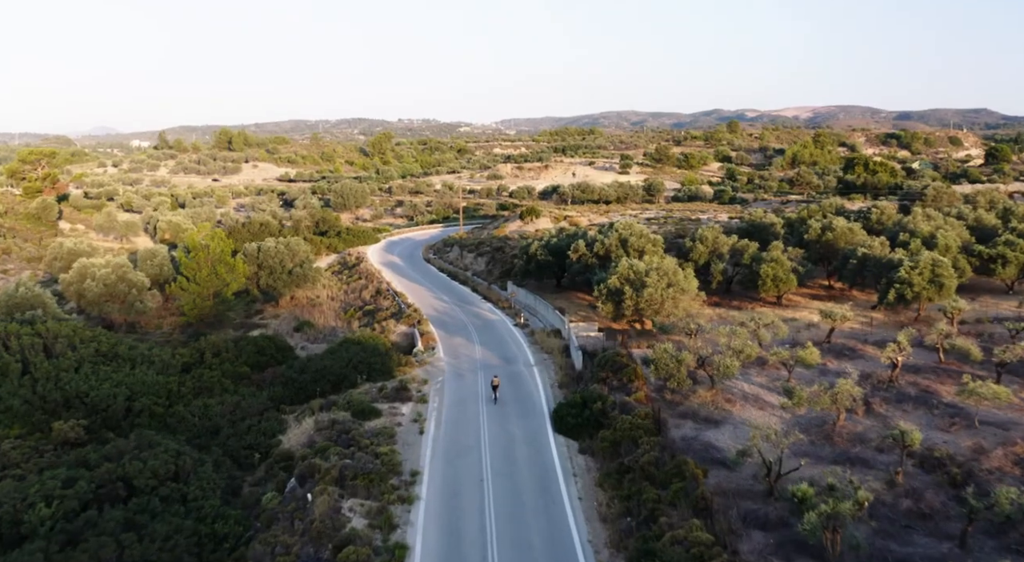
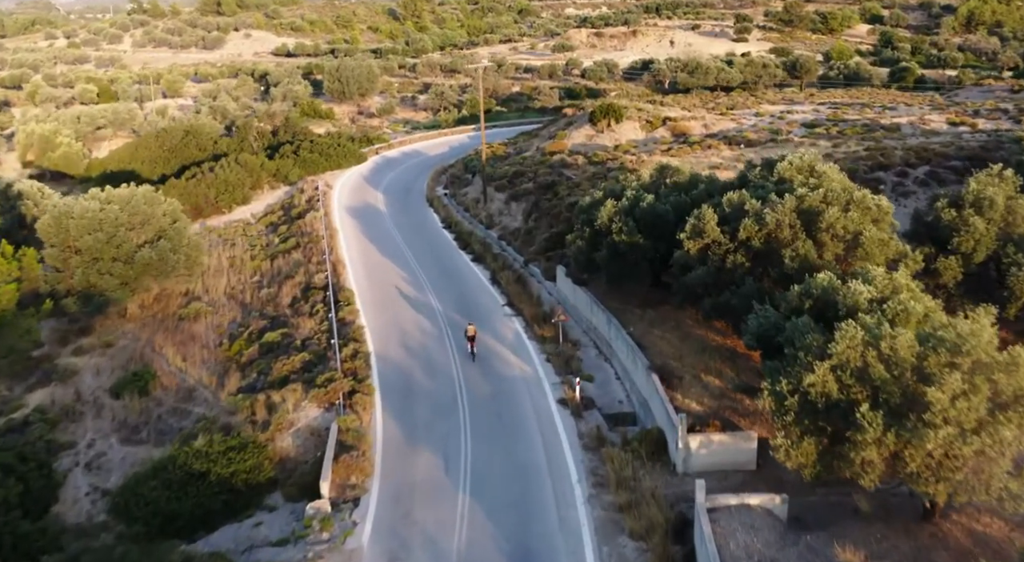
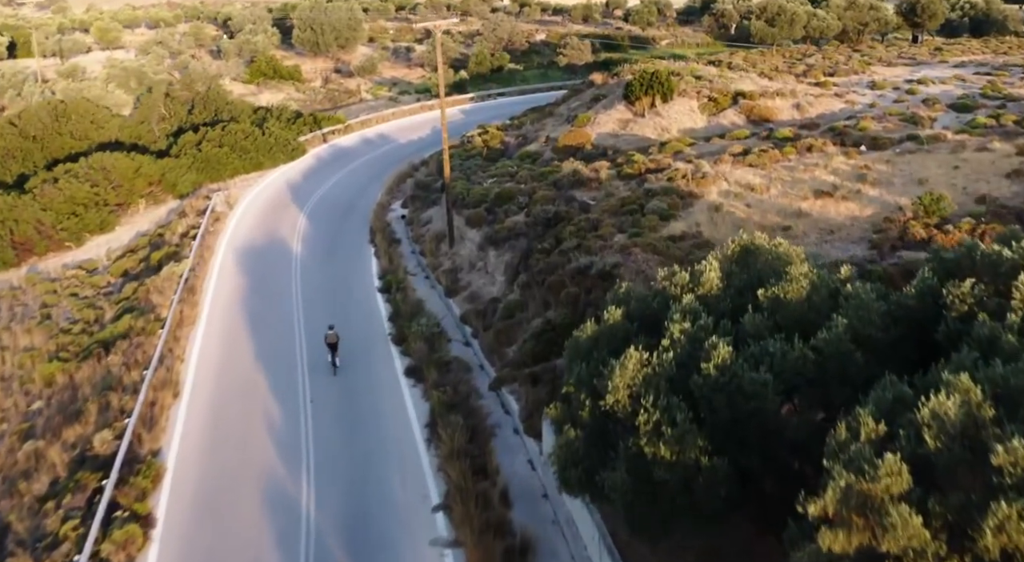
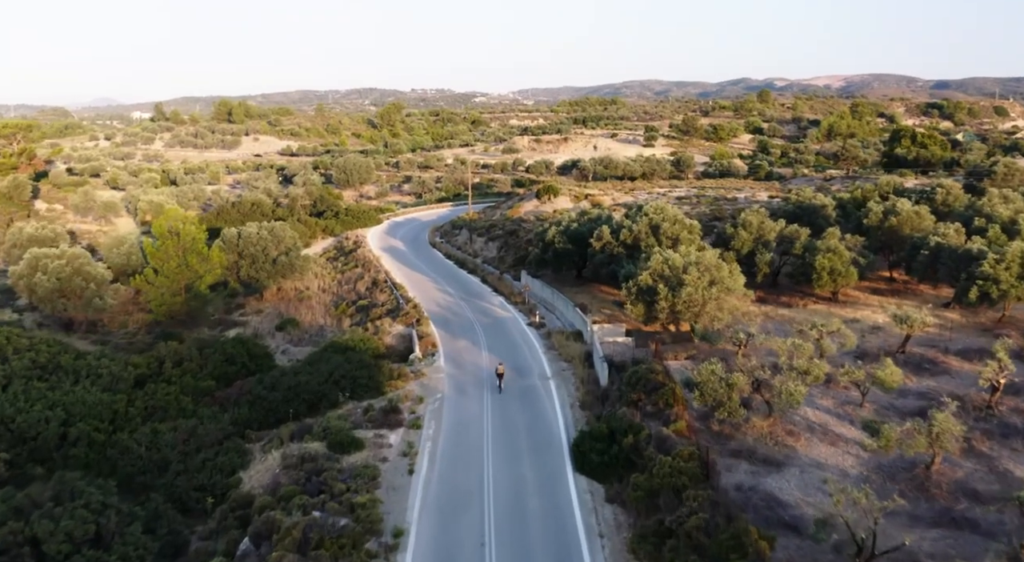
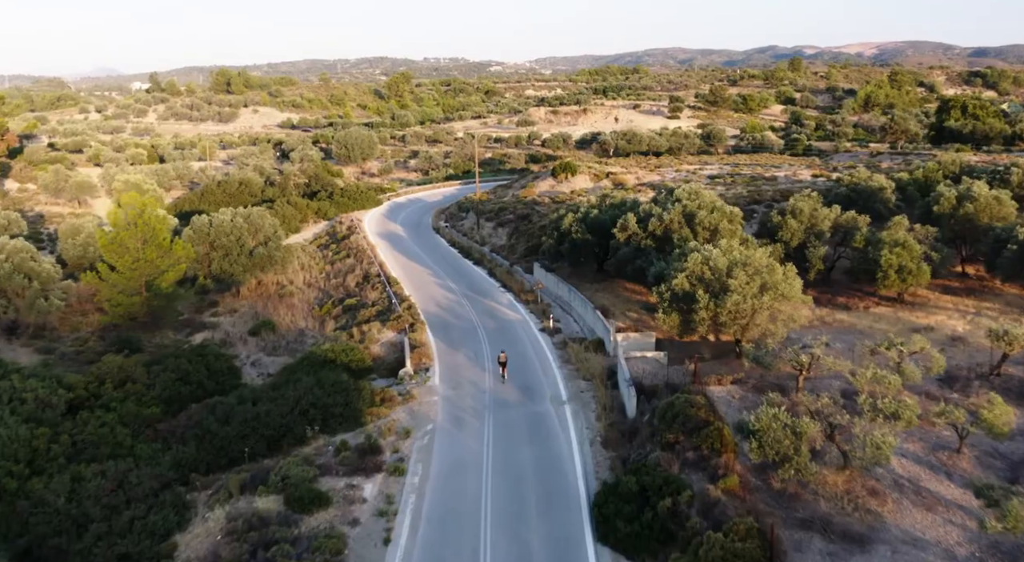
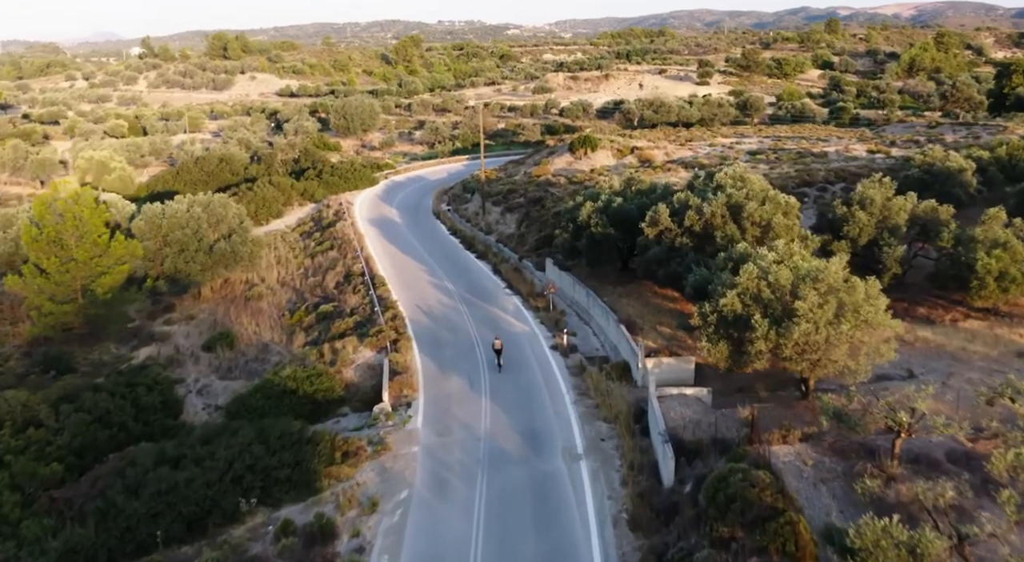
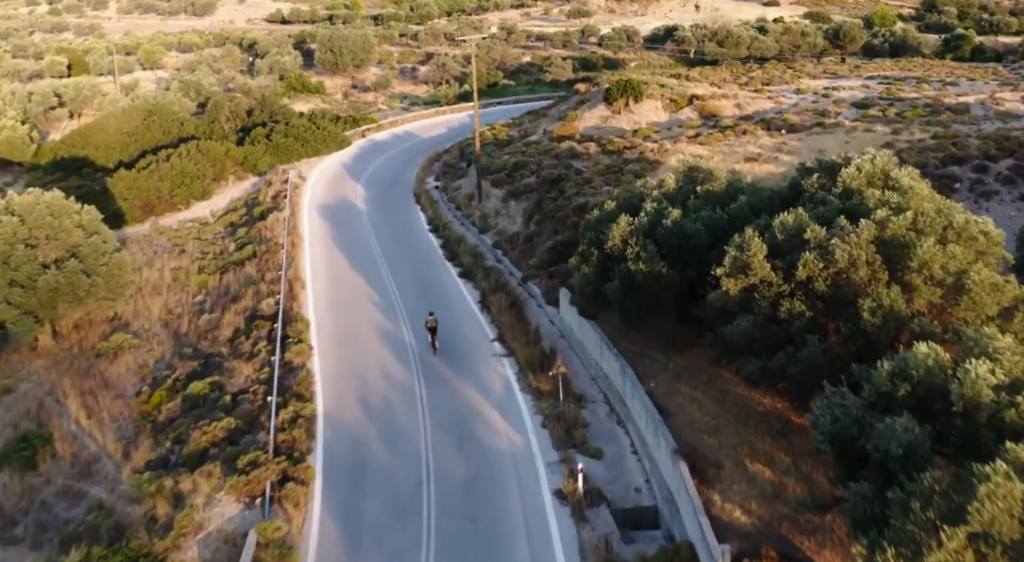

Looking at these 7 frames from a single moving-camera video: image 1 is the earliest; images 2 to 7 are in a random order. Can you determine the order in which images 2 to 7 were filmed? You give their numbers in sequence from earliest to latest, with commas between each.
4, 5, 6, 2, 7, 3
